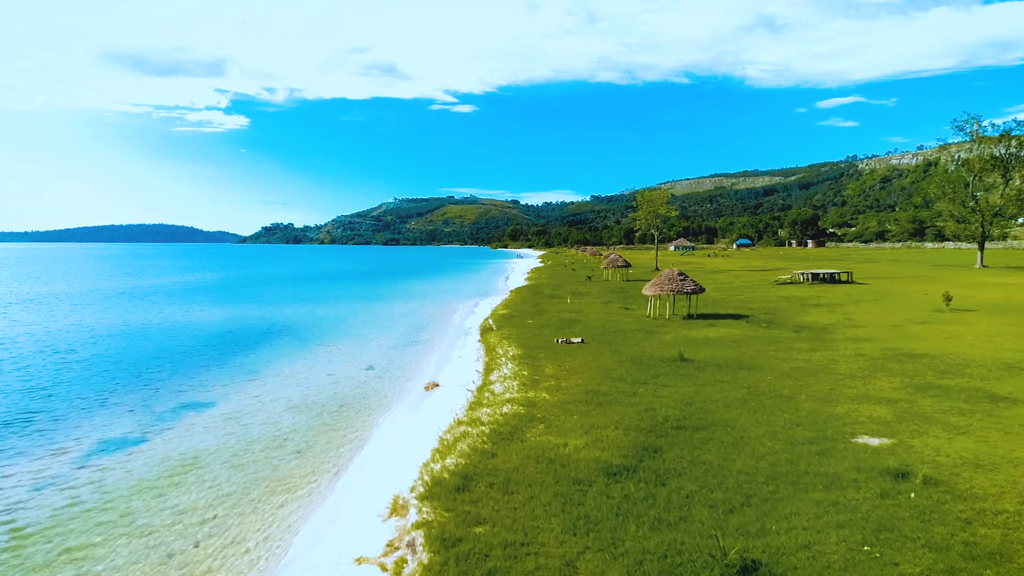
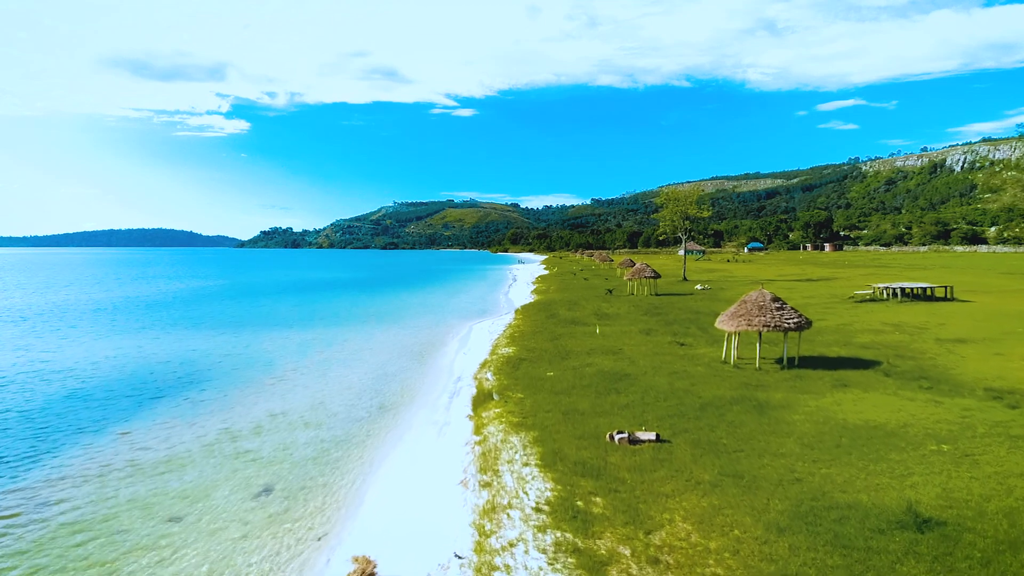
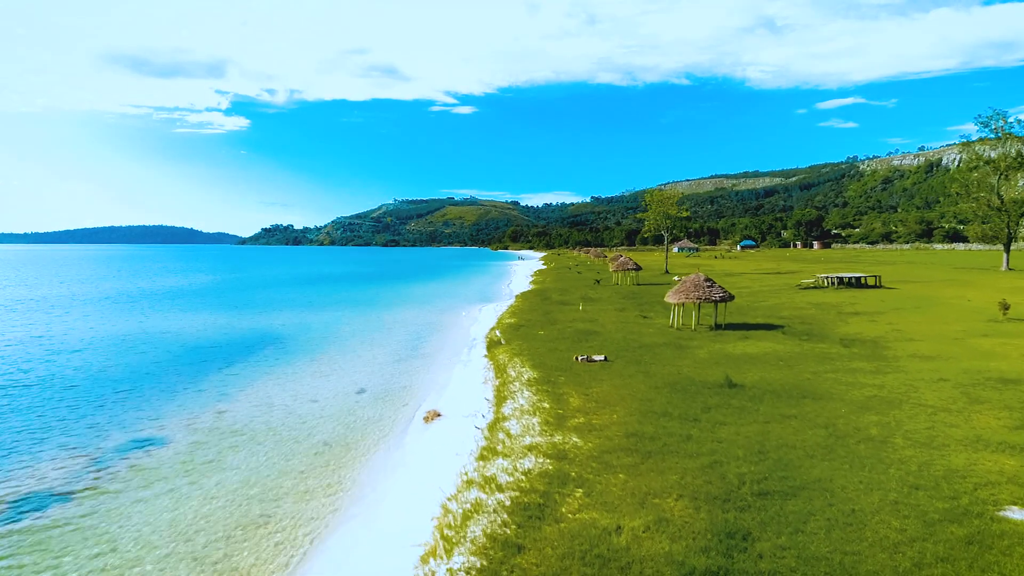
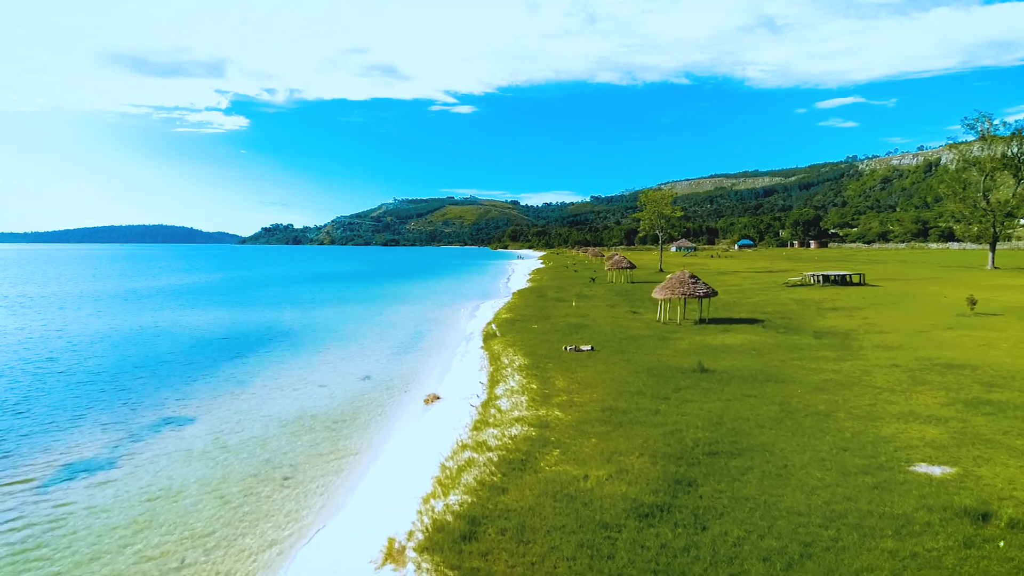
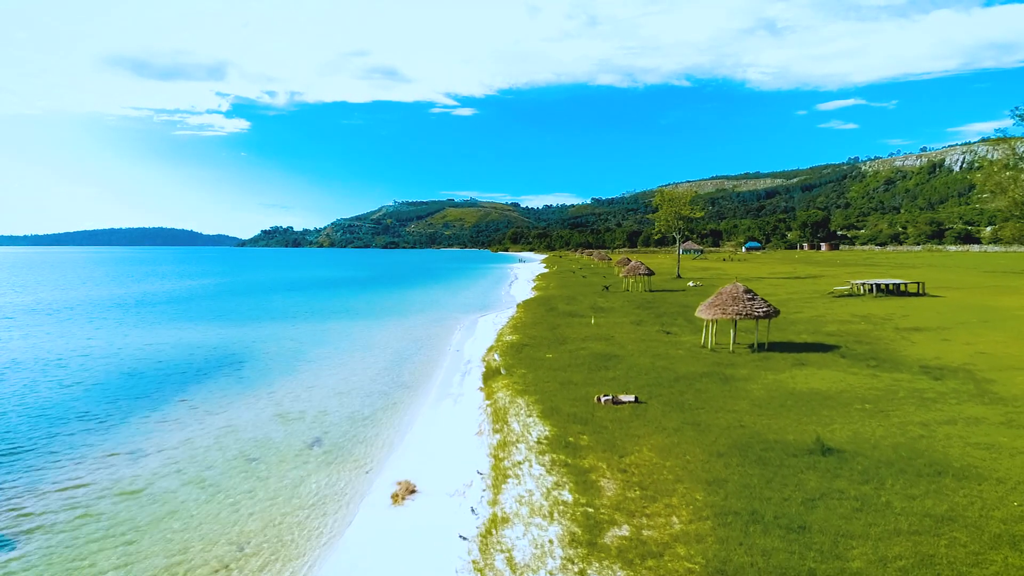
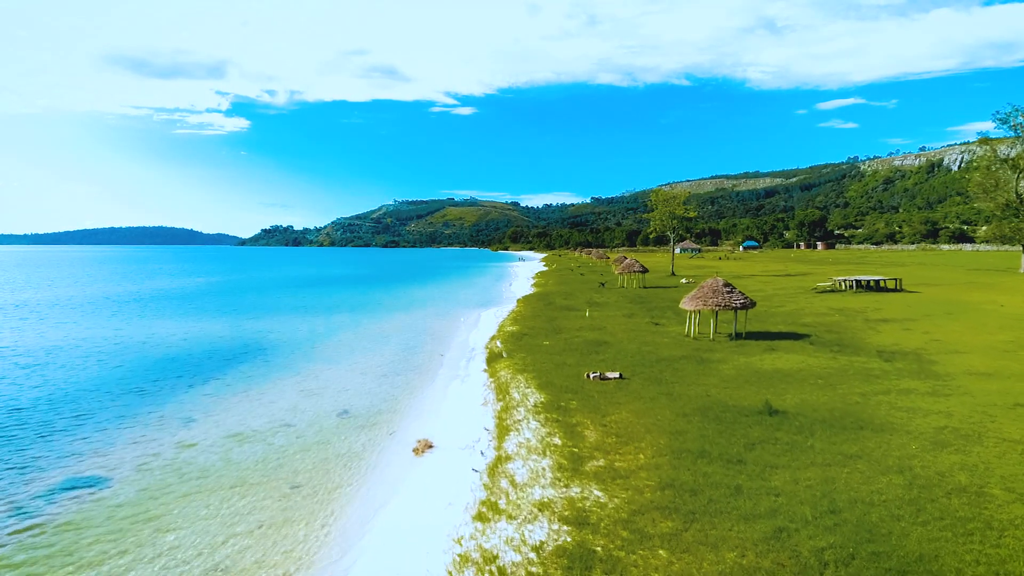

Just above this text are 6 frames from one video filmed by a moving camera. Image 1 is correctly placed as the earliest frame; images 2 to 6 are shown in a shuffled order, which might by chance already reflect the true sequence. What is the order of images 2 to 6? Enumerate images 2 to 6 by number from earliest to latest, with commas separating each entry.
4, 3, 6, 5, 2
